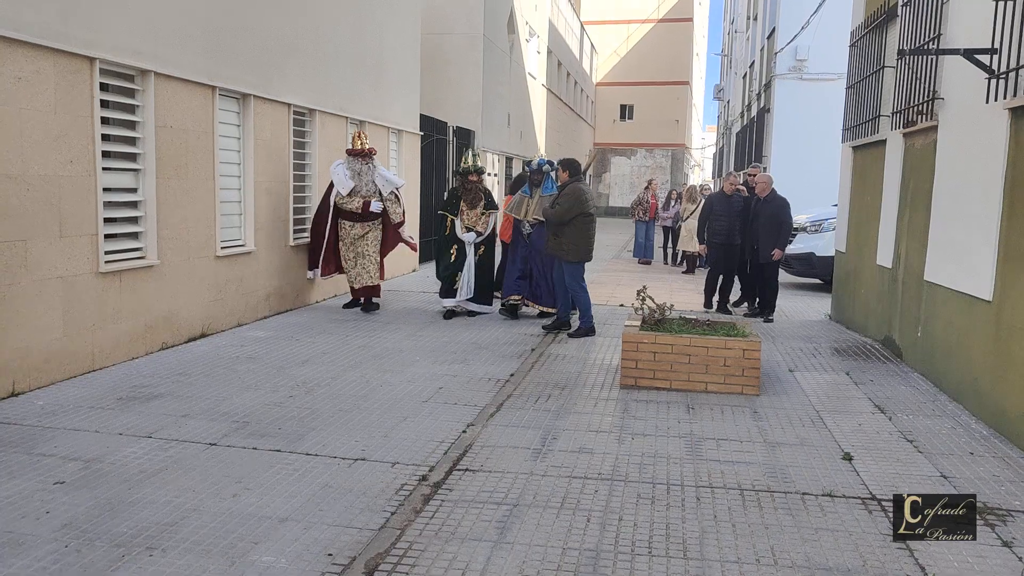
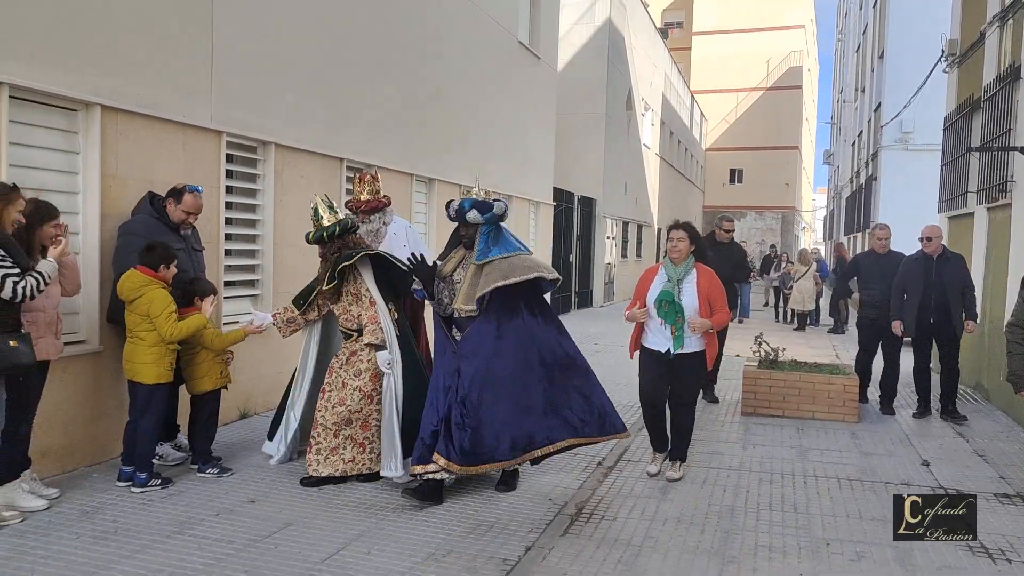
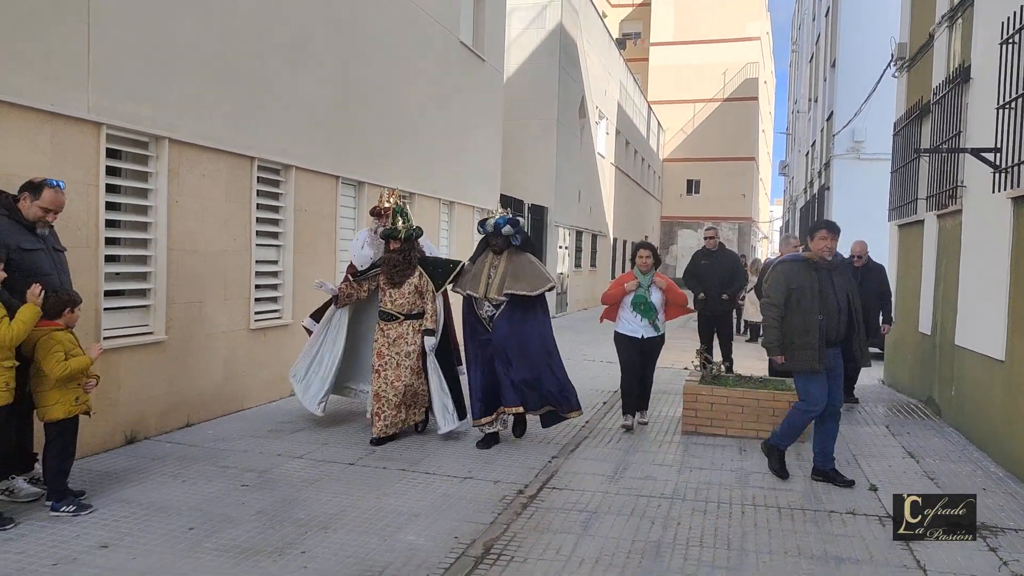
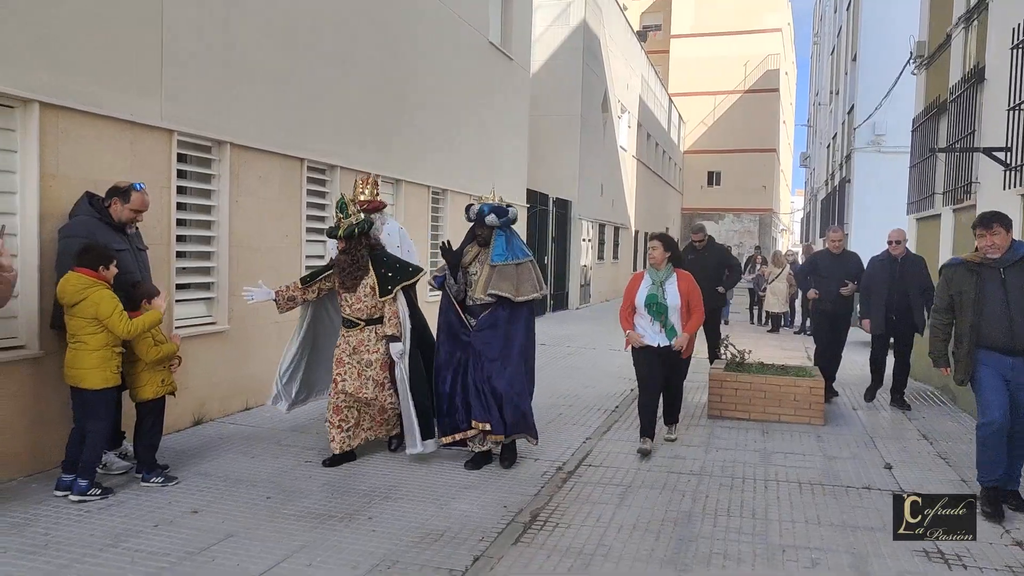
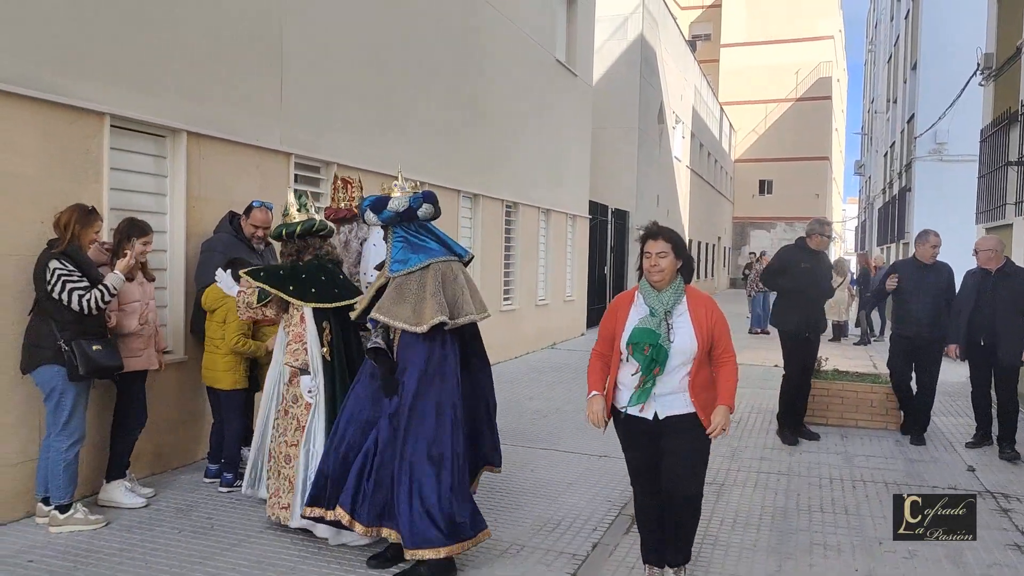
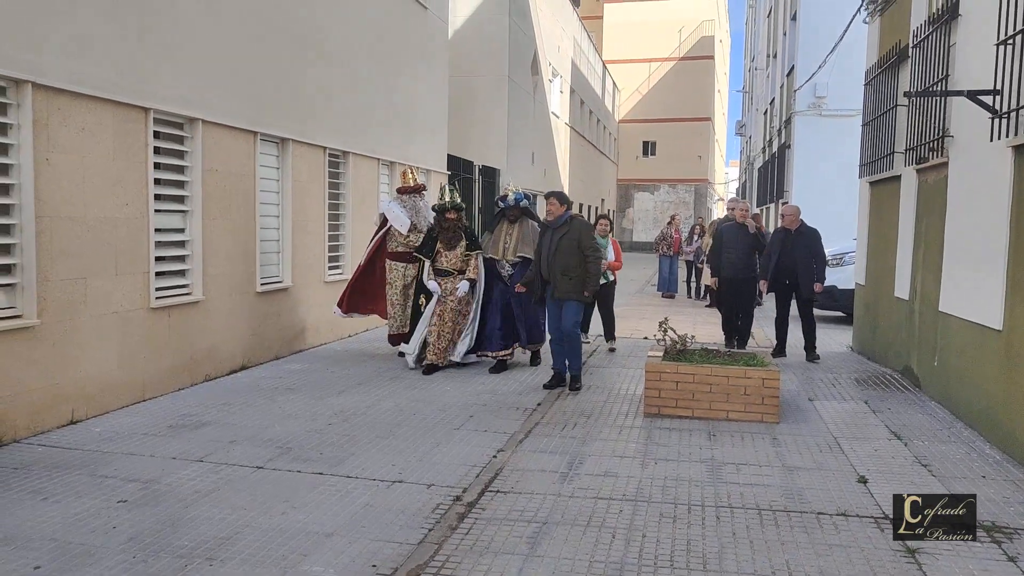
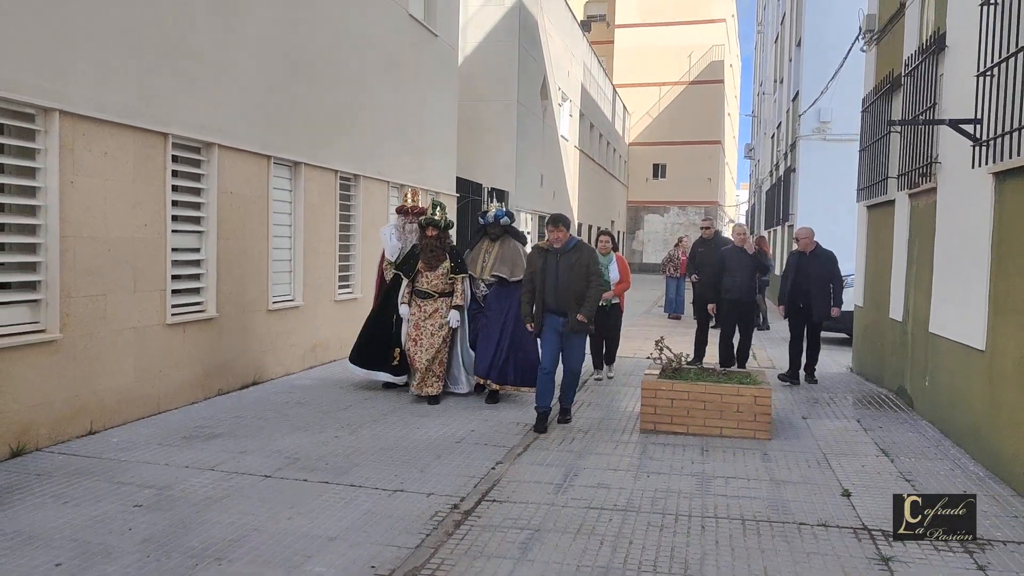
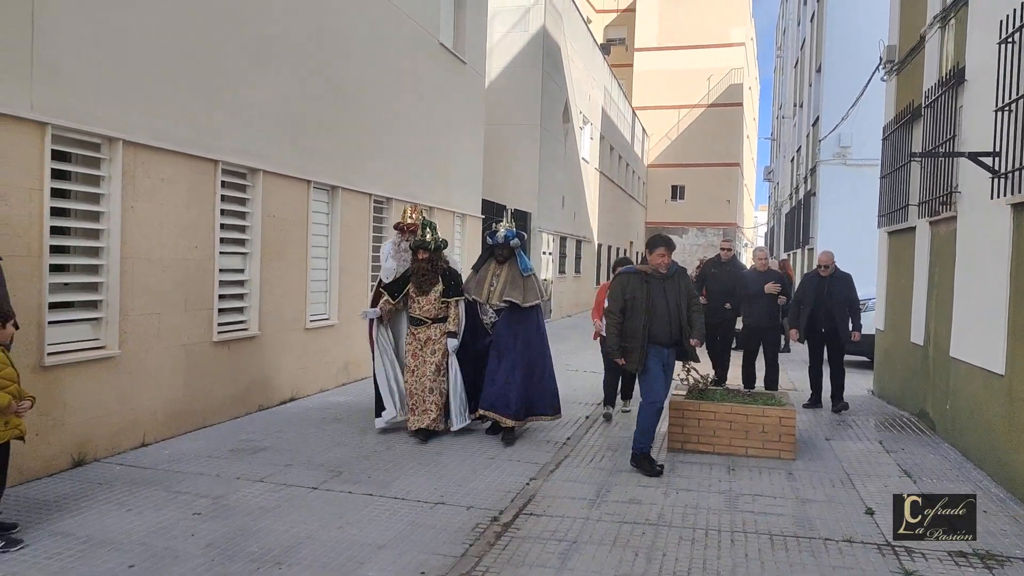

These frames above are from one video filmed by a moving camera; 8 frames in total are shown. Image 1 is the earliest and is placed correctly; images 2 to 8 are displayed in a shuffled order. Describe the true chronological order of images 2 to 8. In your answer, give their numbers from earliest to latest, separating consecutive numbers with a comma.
6, 7, 8, 3, 4, 2, 5
